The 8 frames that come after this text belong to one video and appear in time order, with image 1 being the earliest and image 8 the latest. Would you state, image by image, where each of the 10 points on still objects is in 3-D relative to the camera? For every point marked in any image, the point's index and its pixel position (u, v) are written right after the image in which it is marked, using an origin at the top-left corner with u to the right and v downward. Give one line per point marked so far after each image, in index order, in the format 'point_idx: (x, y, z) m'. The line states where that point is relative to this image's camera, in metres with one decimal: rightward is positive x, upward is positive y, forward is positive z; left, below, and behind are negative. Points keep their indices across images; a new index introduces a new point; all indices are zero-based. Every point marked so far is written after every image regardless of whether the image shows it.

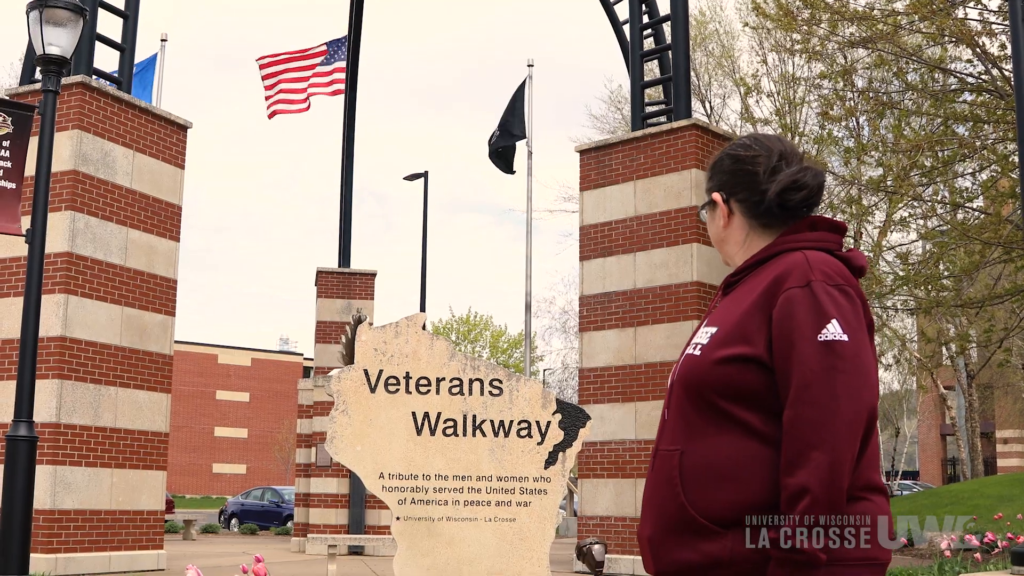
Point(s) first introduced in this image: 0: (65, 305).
0: (-5.3, -0.2, +12.5) m
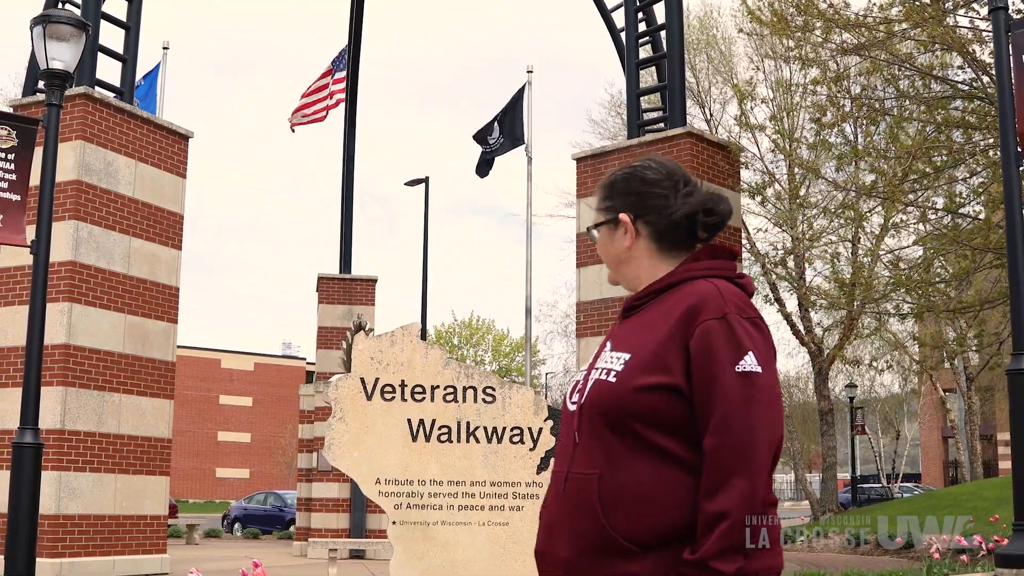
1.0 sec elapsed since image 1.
0: (-5.3, -0.3, +12.7) m
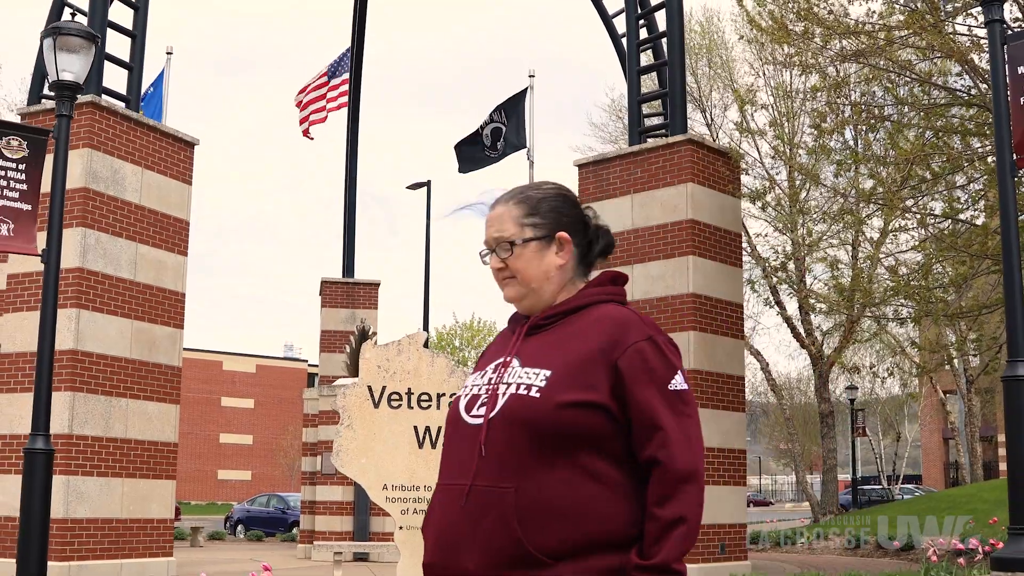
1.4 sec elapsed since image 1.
0: (-5.3, -0.4, +12.8) m
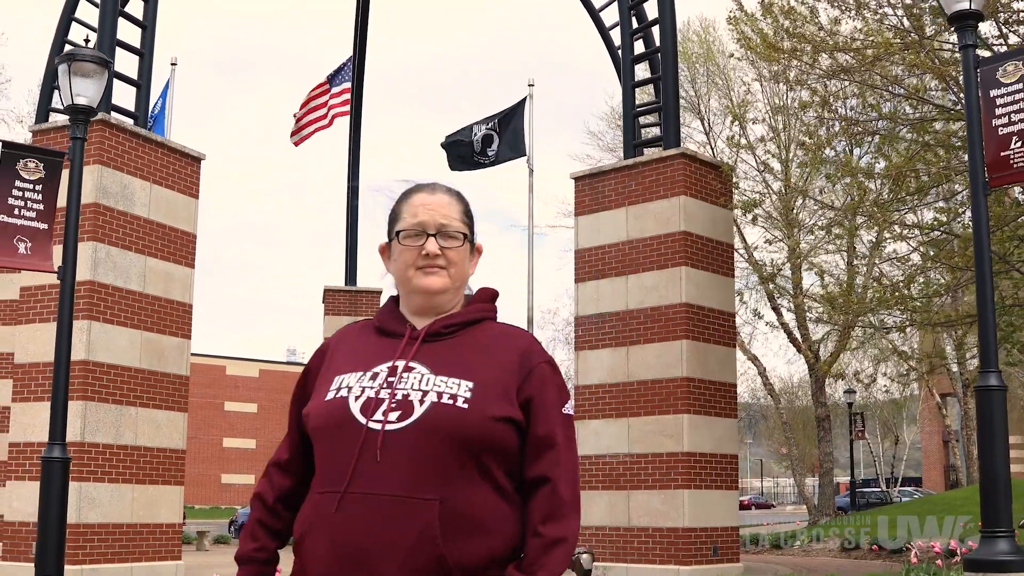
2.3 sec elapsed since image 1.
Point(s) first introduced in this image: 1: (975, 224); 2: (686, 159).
0: (-5.3, -0.5, +13.2) m
1: (+4.0, +0.5, +9.1) m
2: (+2.4, +1.8, +14.6) m
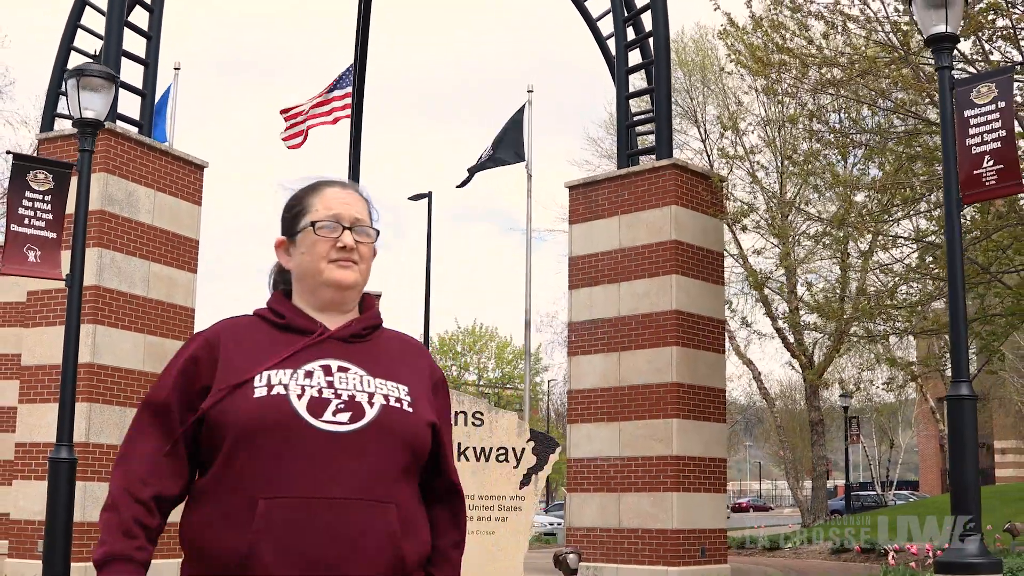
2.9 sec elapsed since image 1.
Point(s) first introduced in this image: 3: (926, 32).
0: (-5.4, -0.6, +13.6) m
1: (+3.9, +0.4, +9.5) m
2: (+2.4, +1.7, +15.0) m
3: (+3.9, +2.4, +9.9) m
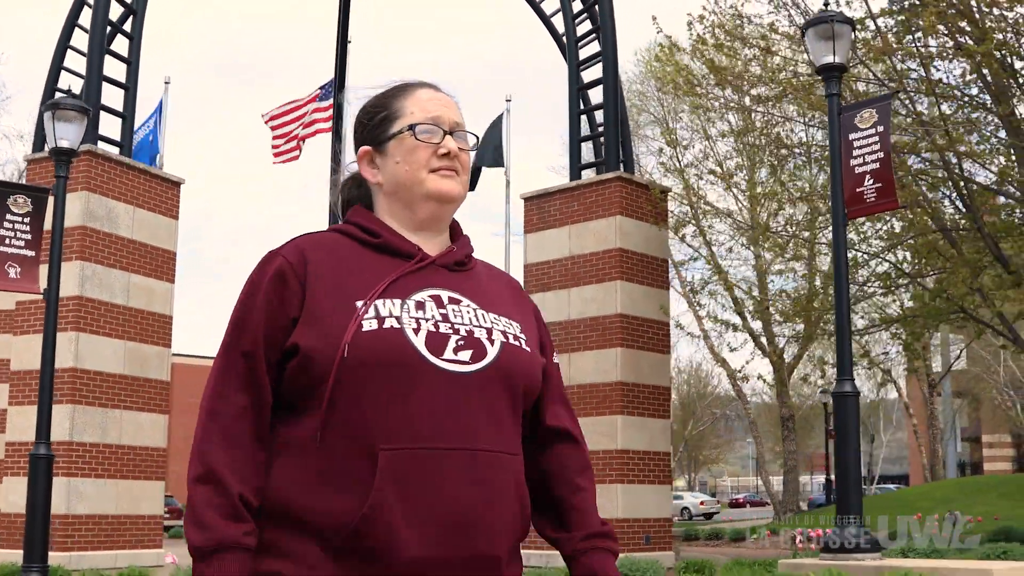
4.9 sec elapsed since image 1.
0: (-6.1, -0.7, +14.7) m
1: (+3.2, +0.4, +10.5) m
2: (+1.7, +1.6, +16.0) m
3: (+3.2, +2.4, +11.0) m
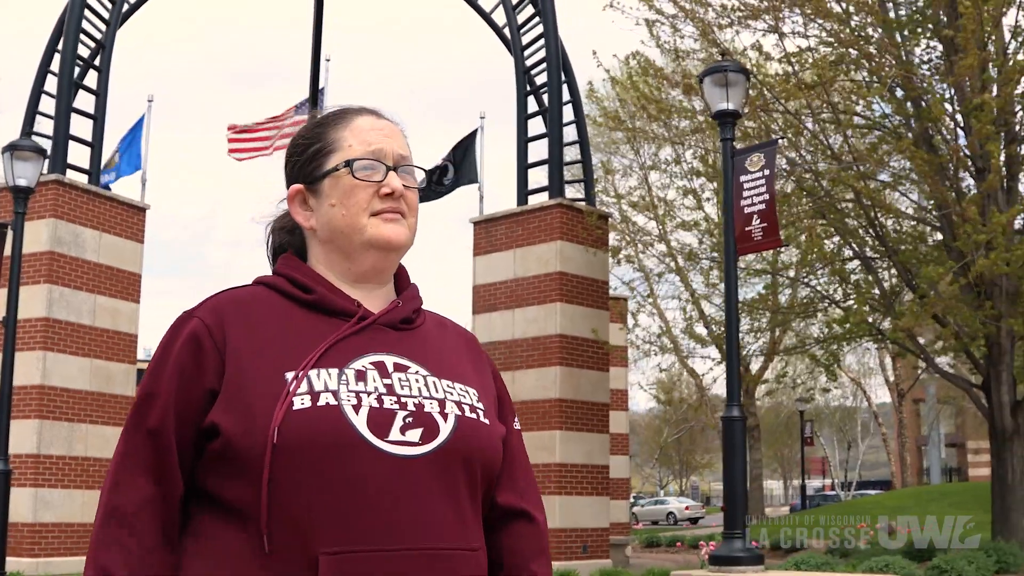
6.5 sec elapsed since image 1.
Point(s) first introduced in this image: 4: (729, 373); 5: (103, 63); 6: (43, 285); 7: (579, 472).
0: (-7.0, -1.1, +15.6) m
1: (+2.3, 0.0, +11.4) m
2: (+0.8, +1.3, +16.9) m
3: (+2.3, +2.0, +11.9) m
4: (+2.3, -0.9, +11.3) m
5: (-6.9, +3.8, +17.7) m
6: (-7.1, 0.0, +15.9) m
7: (+1.0, -2.9, +16.6) m
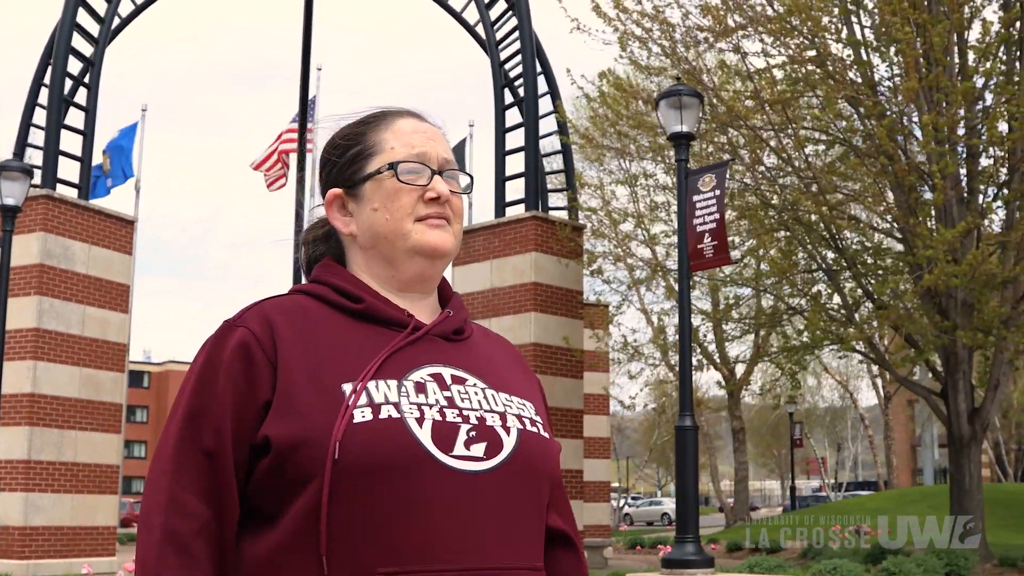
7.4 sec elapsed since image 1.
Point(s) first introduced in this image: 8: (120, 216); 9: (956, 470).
0: (-7.4, -1.2, +16.2) m
1: (+1.9, -0.1, +11.9) m
2: (+0.4, +1.1, +17.4) m
3: (+1.9, +1.9, +12.4) m
4: (+1.9, -1.1, +11.8) m
5: (-7.3, +3.6, +18.3) m
6: (-7.5, -0.1, +16.4) m
7: (+0.6, -3.1, +17.1) m
8: (-6.7, +1.3, +18.0) m
9: (+6.8, -2.8, +16.2) m
